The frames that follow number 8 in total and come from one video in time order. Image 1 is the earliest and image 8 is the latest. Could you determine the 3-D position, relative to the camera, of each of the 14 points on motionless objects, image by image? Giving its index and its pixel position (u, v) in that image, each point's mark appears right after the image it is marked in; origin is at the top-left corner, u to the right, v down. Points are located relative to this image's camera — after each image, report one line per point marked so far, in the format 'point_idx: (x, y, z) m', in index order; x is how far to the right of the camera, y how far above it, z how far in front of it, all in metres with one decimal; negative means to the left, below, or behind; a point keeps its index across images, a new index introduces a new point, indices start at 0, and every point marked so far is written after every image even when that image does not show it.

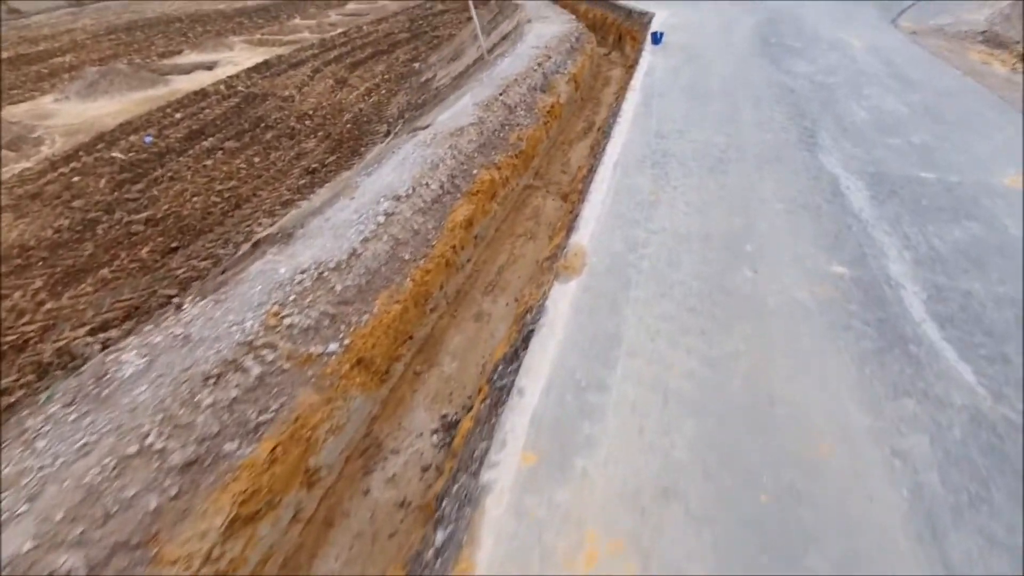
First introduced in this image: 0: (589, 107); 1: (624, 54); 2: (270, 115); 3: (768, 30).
0: (+1.4, +3.4, +9.7) m
1: (+2.8, +5.9, +12.9) m
2: (-6.7, +4.8, +14.2) m
3: (+4.7, +4.8, +9.6) m
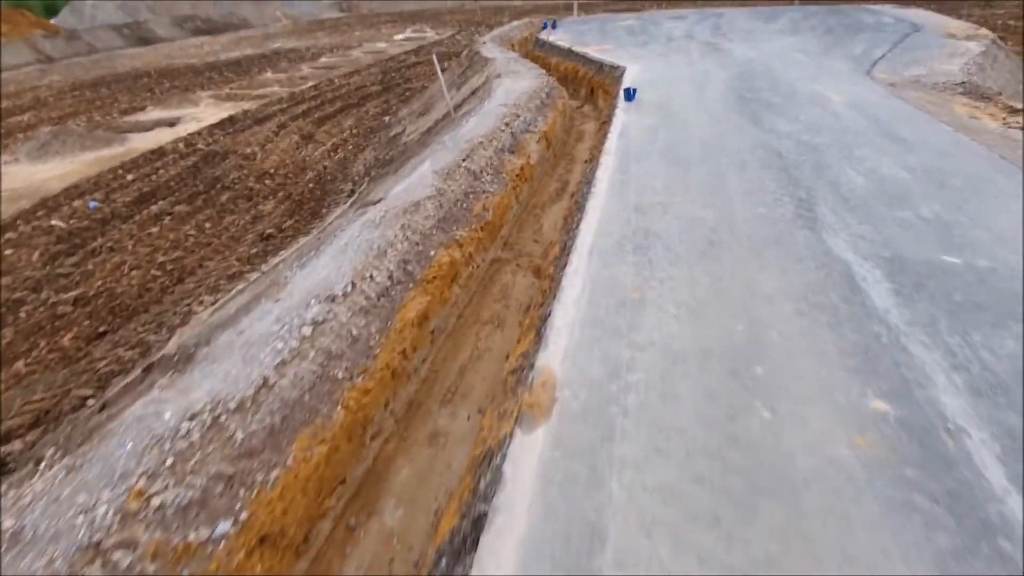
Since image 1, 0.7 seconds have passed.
0: (+0.9, +2.2, +9.1) m
1: (+2.1, +4.4, +12.6) m
2: (-7.5, +3.0, +13.4) m
3: (+4.1, +3.7, +9.2) m
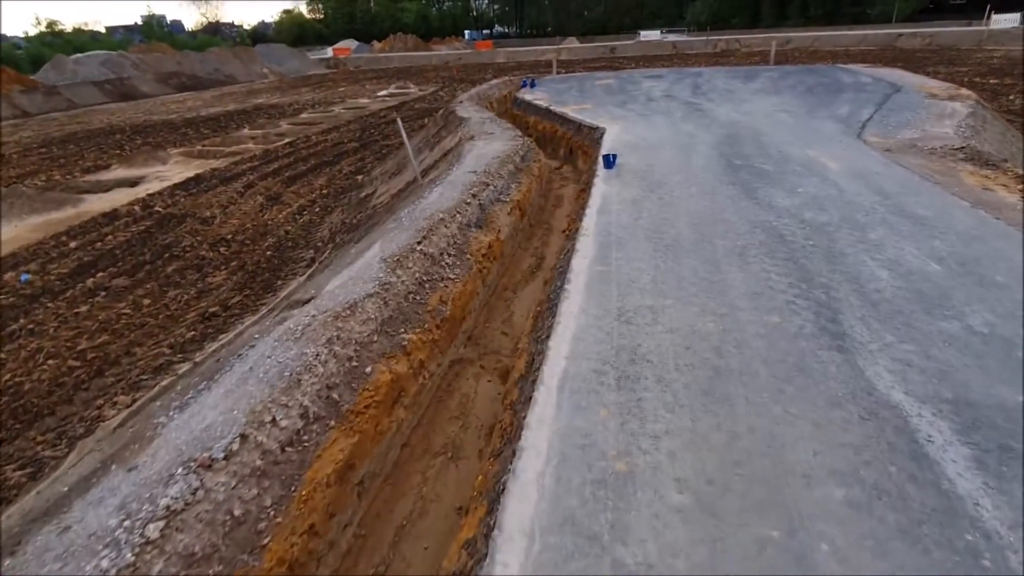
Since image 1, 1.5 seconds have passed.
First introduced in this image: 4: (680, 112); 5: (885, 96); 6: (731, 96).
0: (+0.4, +0.8, +8.3) m
1: (+1.5, +2.8, +11.9) m
2: (-8.0, +1.1, +12.4) m
3: (+3.6, +2.3, +8.6) m
4: (+4.0, +4.2, +12.1) m
5: (+9.3, +4.8, +12.9) m
6: (+5.8, +5.1, +13.7) m
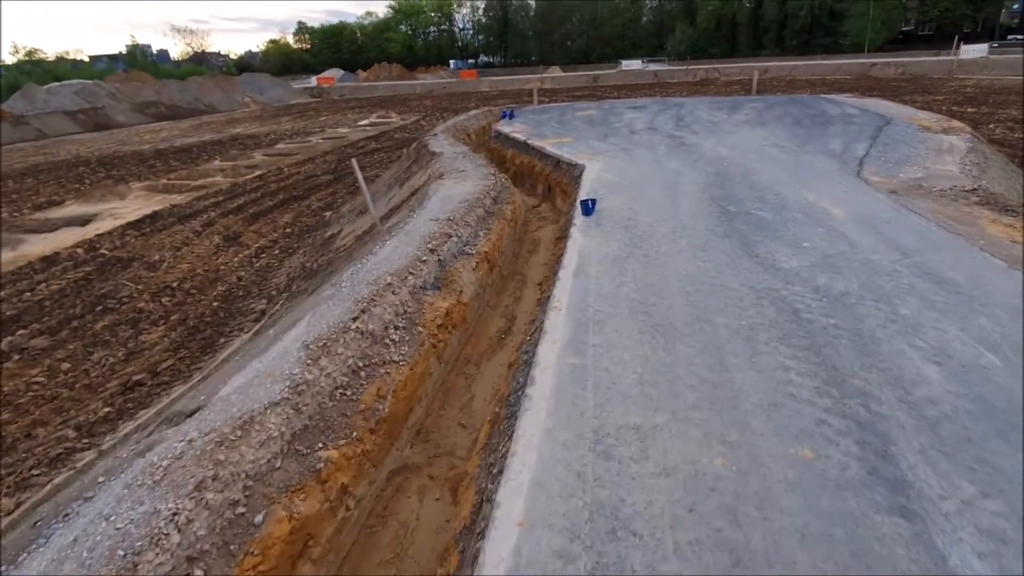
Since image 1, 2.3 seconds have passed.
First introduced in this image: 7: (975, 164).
0: (-0.1, -0.1, +7.3) m
1: (+0.9, +1.7, +11.0) m
2: (-8.6, -0.1, +11.3) m
3: (+3.1, +1.5, +7.8) m
4: (+3.4, +3.1, +11.3) m
5: (+8.7, +3.8, +12.3) m
6: (+5.1, +4.0, +13.1) m
7: (+8.2, +2.2, +9.1) m
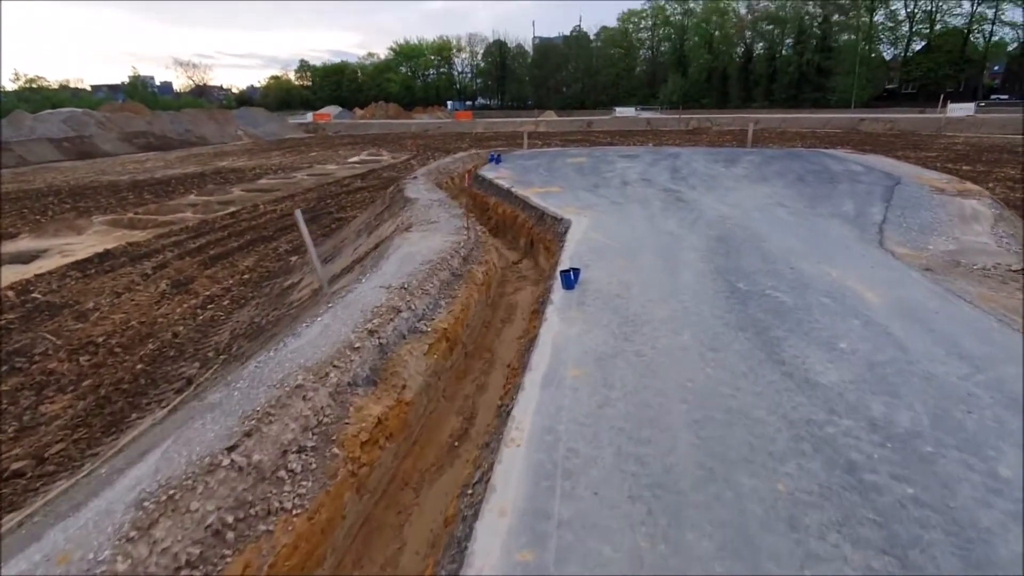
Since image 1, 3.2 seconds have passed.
0: (-0.5, -1.1, +6.0) m
1: (+0.5, +0.4, +9.9) m
2: (-9.1, -1.1, +9.8) m
3: (+2.7, +0.3, +6.6) m
4: (+2.9, +1.7, +10.3) m
5: (+8.2, +2.2, +11.3) m
6: (+4.7, +2.5, +12.1) m
7: (+7.8, +0.8, +8.1) m
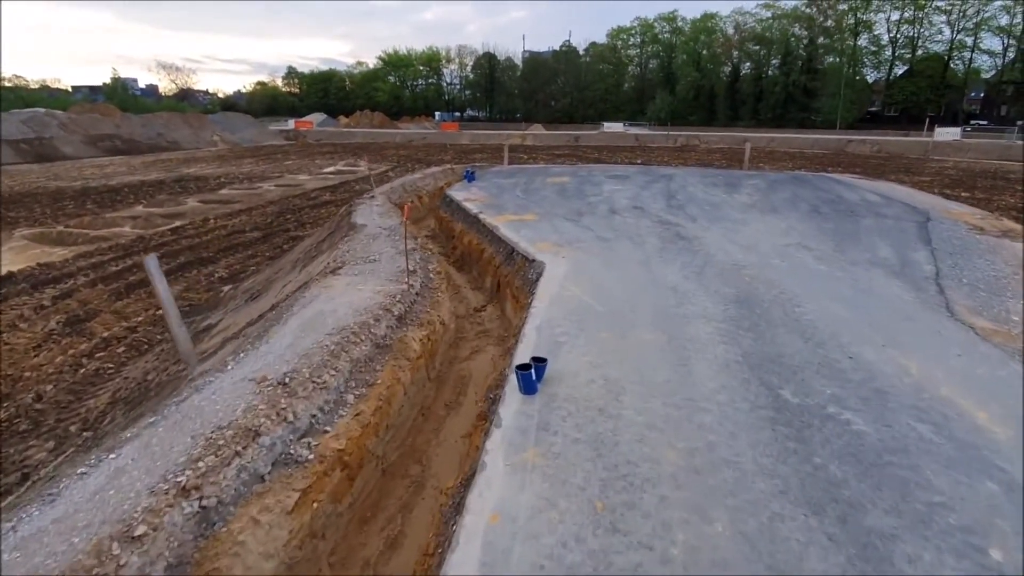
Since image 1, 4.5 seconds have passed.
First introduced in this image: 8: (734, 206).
0: (-1.0, -1.8, +3.9) m
1: (-0.2, -0.4, +7.9) m
2: (-9.7, -1.8, +7.5) m
3: (+2.2, -0.5, +4.7) m
4: (+2.3, +0.8, +8.4) m
5: (+7.6, +1.2, +9.6) m
6: (+4.1, +1.5, +10.3) m
7: (+7.2, -0.1, +6.3) m
8: (+4.8, +1.8, +11.1) m
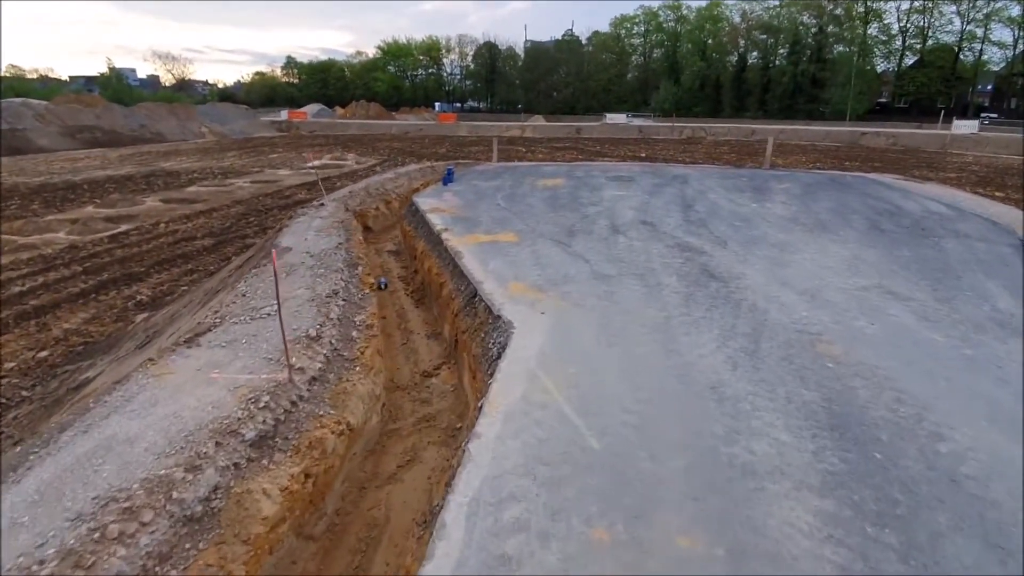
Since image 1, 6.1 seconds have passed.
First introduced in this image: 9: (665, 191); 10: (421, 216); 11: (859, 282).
0: (-1.5, -2.6, +1.6) m
1: (-0.6, -1.1, +5.5) m
2: (-10.2, -2.5, +5.2) m
3: (+1.7, -1.2, +2.3) m
4: (+1.9, +0.1, +6.0) m
5: (+7.2, +0.5, +7.2) m
6: (+3.6, +0.8, +7.9) m
7: (+6.8, -0.9, +3.9) m
8: (+4.4, +1.1, +8.7) m
9: (+3.3, +2.1, +11.1) m
10: (-1.8, +1.5, +10.2) m
11: (+3.9, 0.0, +5.8) m
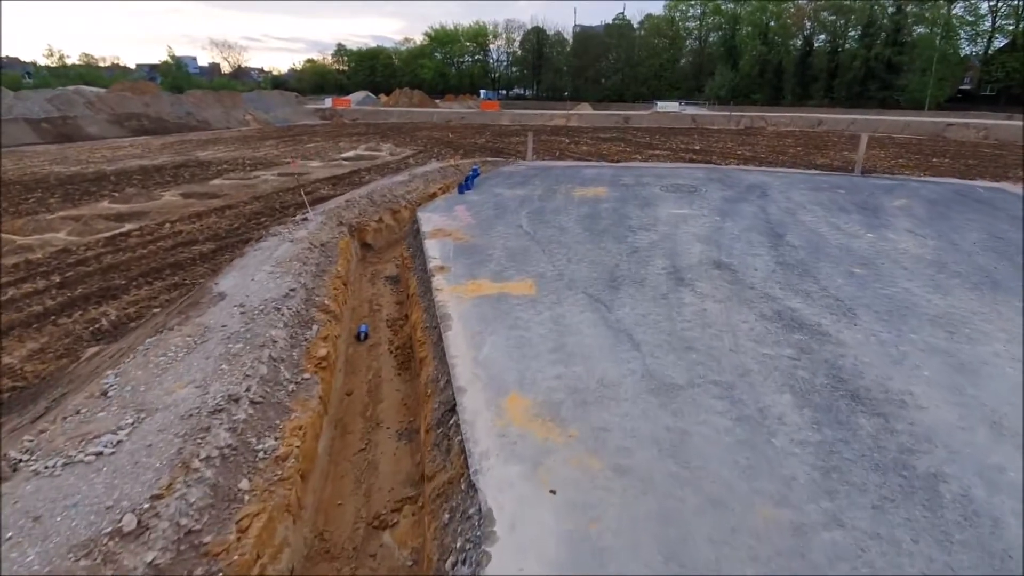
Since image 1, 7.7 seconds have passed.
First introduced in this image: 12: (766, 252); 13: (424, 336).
0: (-1.9, -3.4, -0.5) m
1: (-0.7, -1.9, +3.3) m
2: (-10.3, -3.0, +3.8) m
3: (+1.4, -2.2, -0.1) m
4: (+1.9, -0.7, +3.6) m
5: (+7.3, -0.5, +4.3) m
6: (+3.8, -0.1, +5.3) m
7: (+6.6, -1.9, +1.1) m
8: (+4.6, +0.3, +6.0) m
9: (+3.8, +1.3, +8.5) m
10: (-1.4, +0.8, +8.0) m
11: (+3.9, -0.9, +3.2) m
12: (+3.2, +0.4, +6.5) m
13: (-0.9, -0.5, +5.3) m
